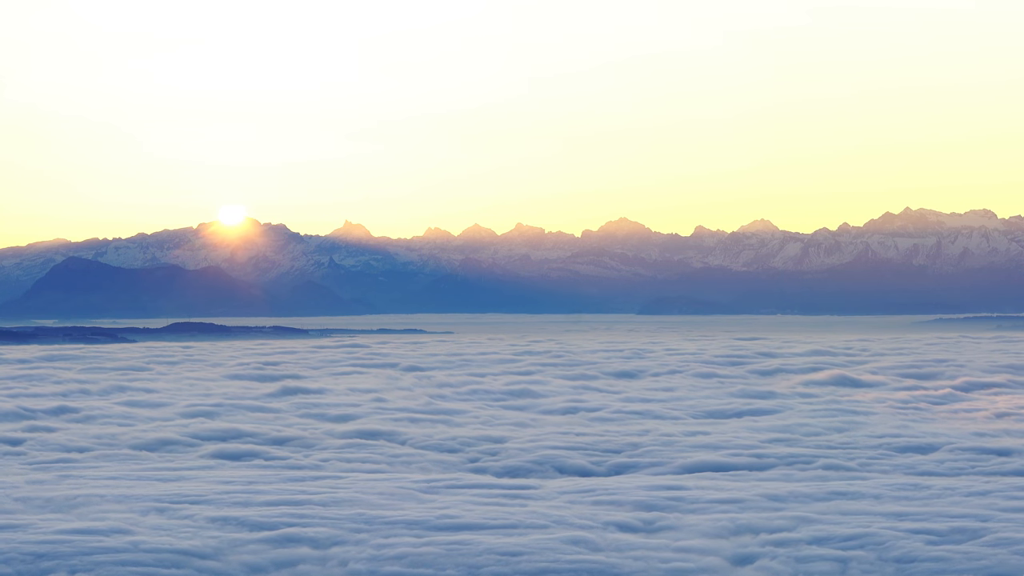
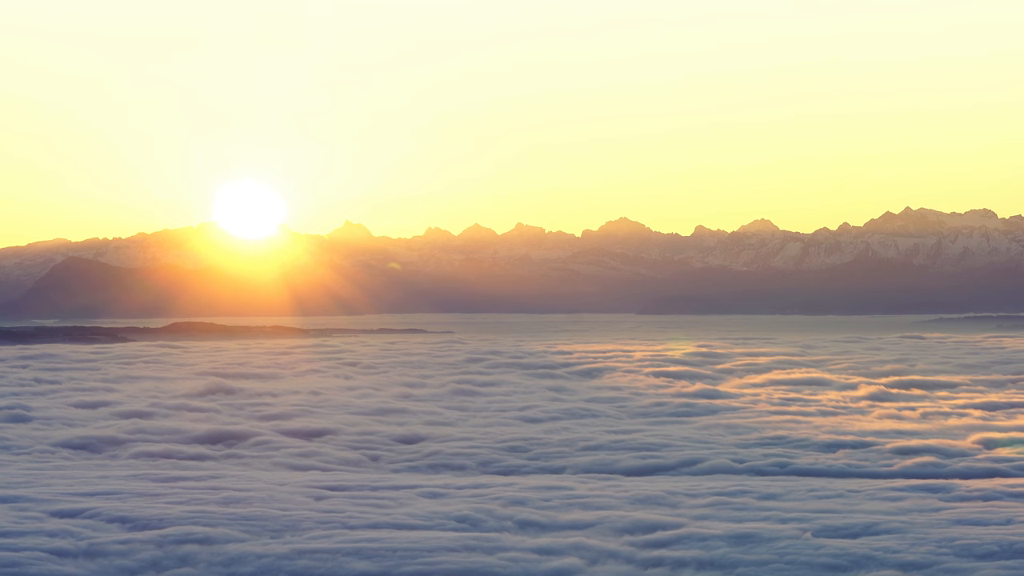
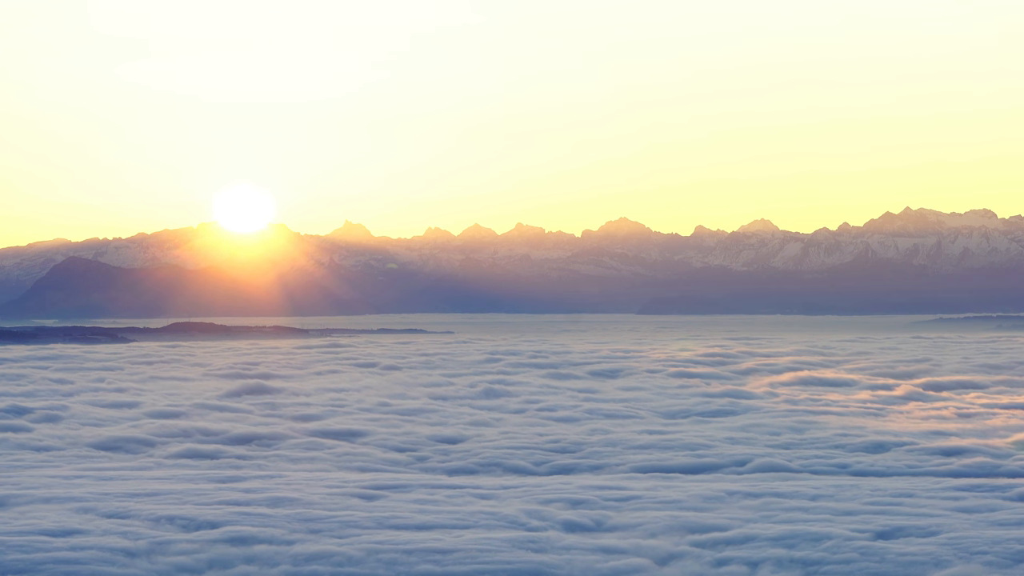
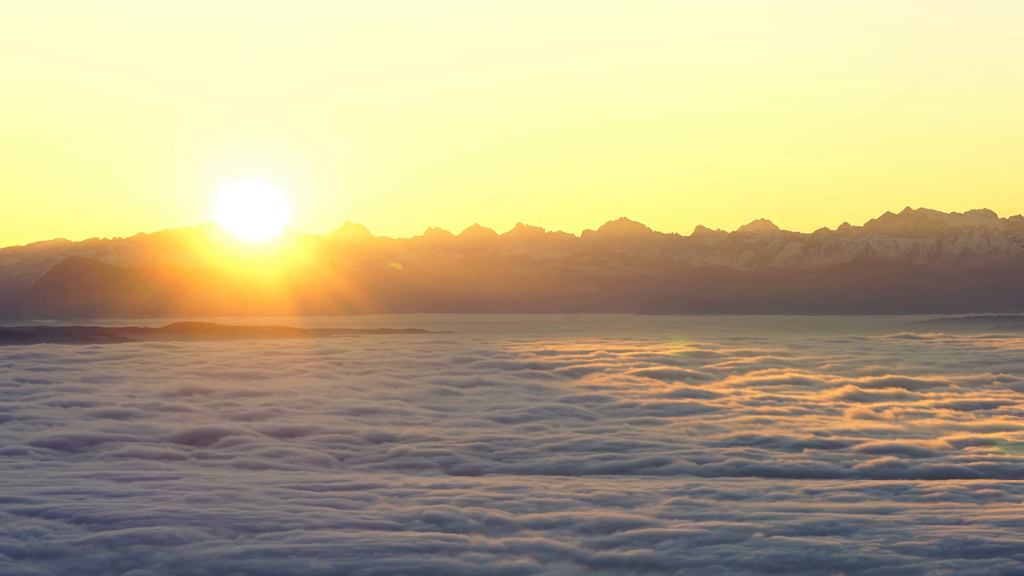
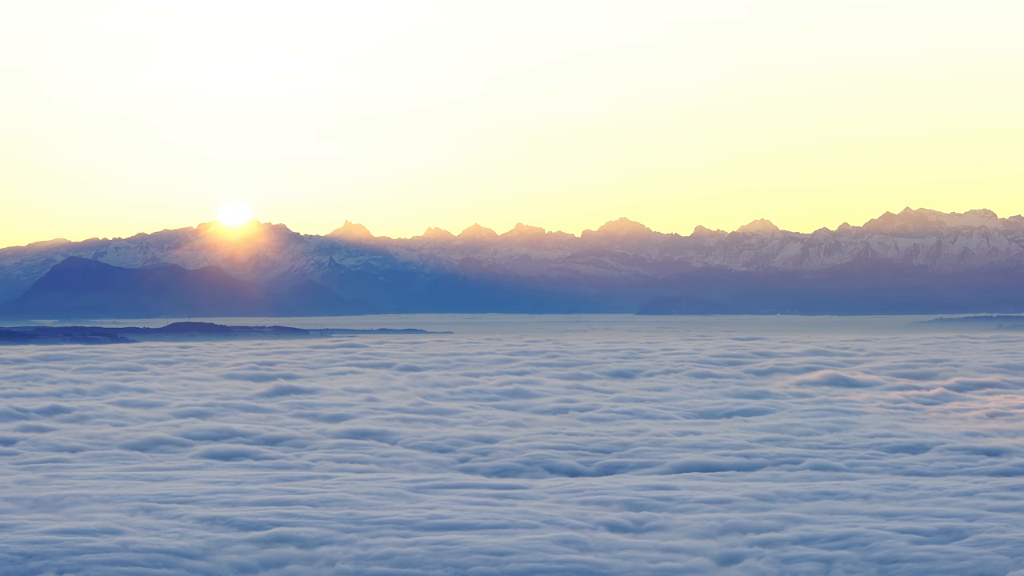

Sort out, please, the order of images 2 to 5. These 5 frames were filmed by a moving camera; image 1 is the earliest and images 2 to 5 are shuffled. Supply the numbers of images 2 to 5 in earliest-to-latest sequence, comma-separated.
5, 3, 2, 4
